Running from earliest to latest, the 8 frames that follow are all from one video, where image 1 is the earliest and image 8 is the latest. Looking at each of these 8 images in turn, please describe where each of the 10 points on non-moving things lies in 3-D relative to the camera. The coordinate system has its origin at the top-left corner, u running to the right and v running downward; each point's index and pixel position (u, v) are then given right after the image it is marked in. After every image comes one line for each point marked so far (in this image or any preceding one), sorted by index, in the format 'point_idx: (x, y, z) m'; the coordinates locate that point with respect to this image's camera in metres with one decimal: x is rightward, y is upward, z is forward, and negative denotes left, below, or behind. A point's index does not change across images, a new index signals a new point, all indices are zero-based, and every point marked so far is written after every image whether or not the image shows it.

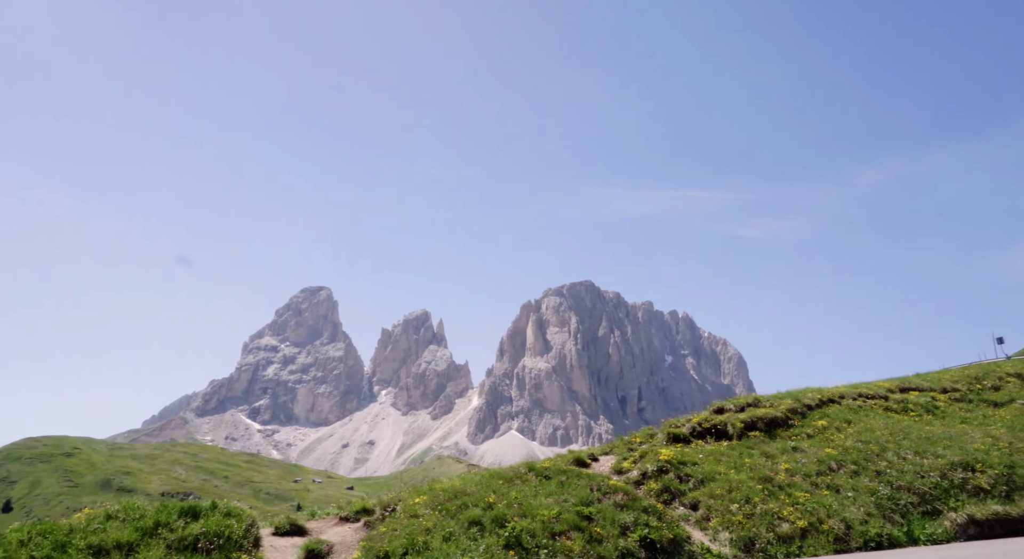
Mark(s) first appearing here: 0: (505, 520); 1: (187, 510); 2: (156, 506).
0: (-0.2, -6.4, +19.4) m
1: (-8.3, -5.9, +18.7) m
2: (-9.2, -5.8, +18.8) m
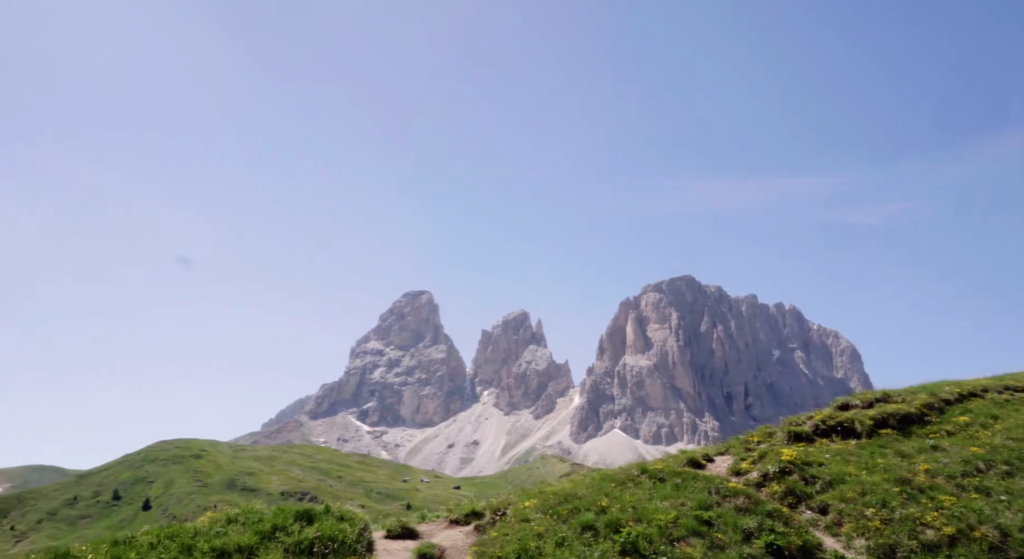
0: (+2.7, -6.3, +18.5) m
1: (-5.4, -6.1, +18.9) m
2: (-6.3, -6.0, +19.1) m
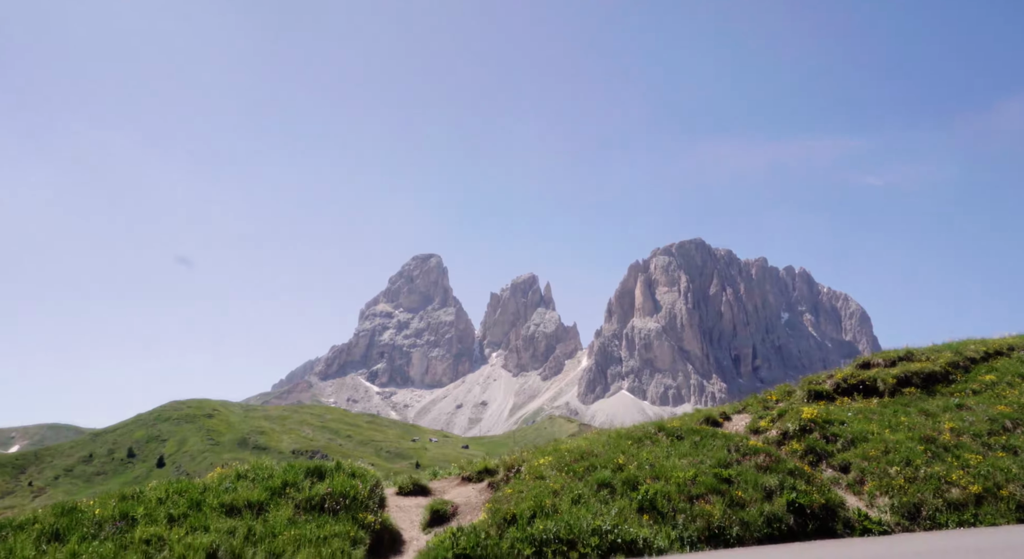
0: (+3.1, -5.1, +18.1) m
1: (-5.1, -4.8, +18.6) m
2: (-5.9, -4.8, +18.8) m
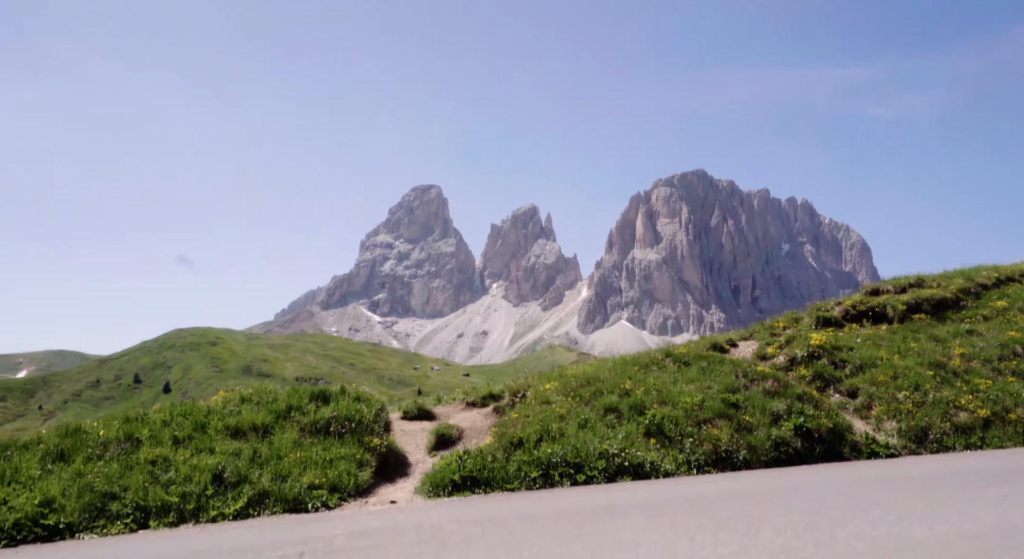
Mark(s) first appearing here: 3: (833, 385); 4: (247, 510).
0: (+3.3, -3.2, +18.0) m
1: (-4.9, -2.9, +18.5) m
2: (-5.7, -2.8, +18.7) m
3: (+8.8, -2.9, +20.0) m
4: (-5.2, -4.5, +14.3) m
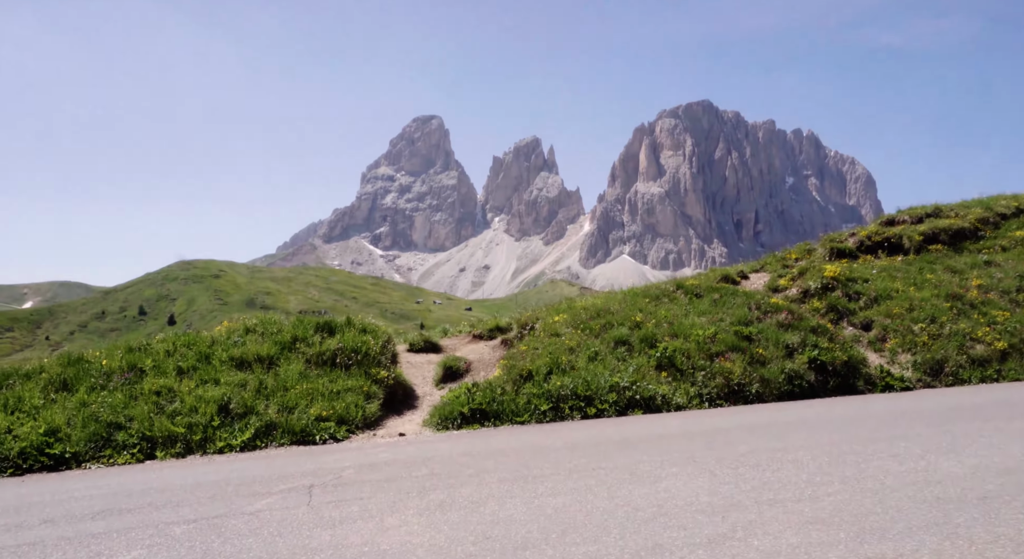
0: (+3.5, -1.5, +17.7) m
1: (-4.7, -1.1, +18.1) m
2: (-5.5, -1.1, +18.3) m
3: (+9.0, -1.0, +19.6) m
4: (-5.0, -3.1, +14.1) m
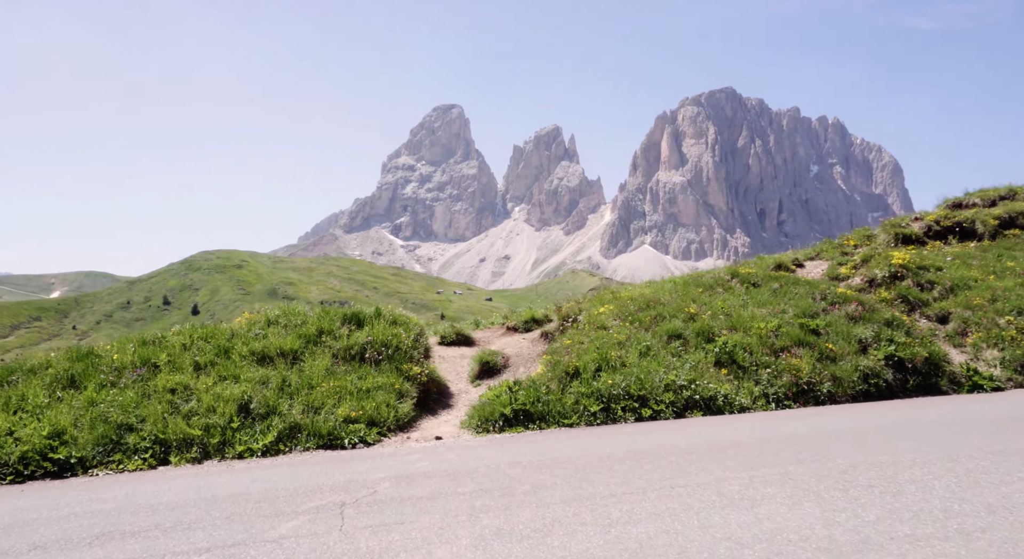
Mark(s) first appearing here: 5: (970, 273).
0: (+4.4, -1.2, +16.1) m
1: (-3.7, -0.9, +16.8) m
2: (-4.5, -0.8, +17.0) m
3: (+10.0, -0.7, +17.9) m
4: (-4.1, -2.9, +12.8) m
5: (+11.8, +0.1, +18.9) m
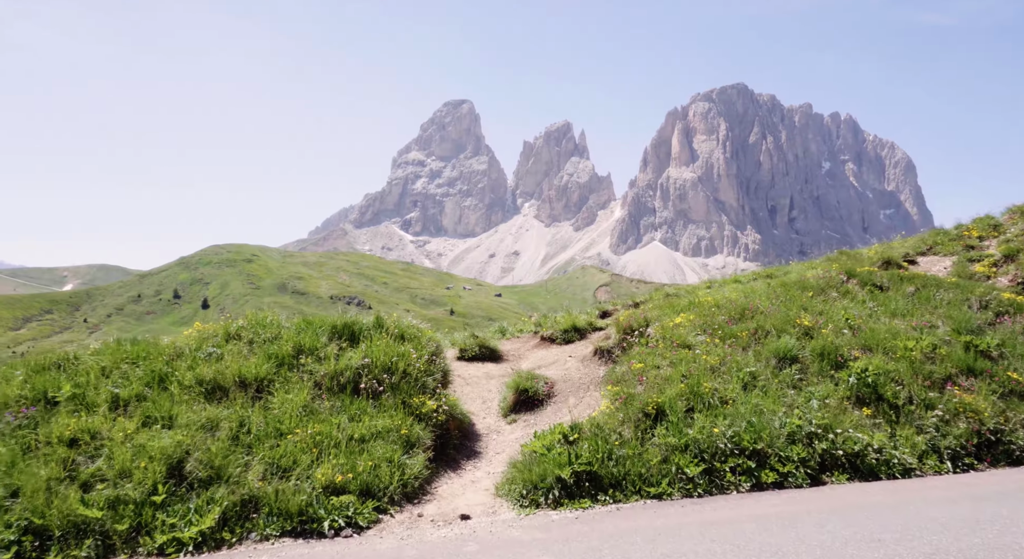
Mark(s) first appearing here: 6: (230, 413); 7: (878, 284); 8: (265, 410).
0: (+5.3, -1.2, +11.6) m
1: (-2.9, -0.8, +12.4) m
2: (-3.7, -0.7, +12.6) m
3: (+10.9, -0.8, +13.3) m
4: (-3.4, -2.9, +8.4) m
5: (+12.7, +0.1, +14.3) m
6: (-3.9, -1.8, +10.1) m
7: (+7.0, -0.1, +14.0) m
8: (-3.5, -1.8, +10.3) m
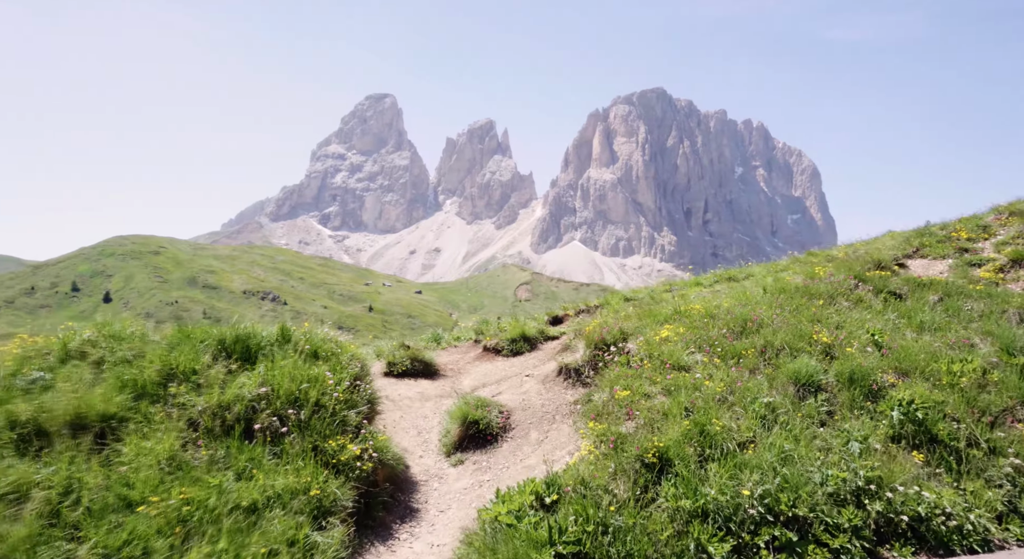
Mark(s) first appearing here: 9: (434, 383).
0: (+4.6, -1.3, +9.3) m
1: (-3.5, -0.8, +9.2) m
2: (-4.4, -0.7, +9.3) m
3: (+10.0, -1.0, +11.6) m
4: (-3.6, -2.9, +5.2) m
5: (+11.8, -0.1, +12.8) m
6: (-4.3, -1.8, +6.8) m
7: (+6.1, -0.2, +11.9) m
8: (-3.9, -1.8, +7.1) m
9: (-1.2, -1.9, +13.2) m
